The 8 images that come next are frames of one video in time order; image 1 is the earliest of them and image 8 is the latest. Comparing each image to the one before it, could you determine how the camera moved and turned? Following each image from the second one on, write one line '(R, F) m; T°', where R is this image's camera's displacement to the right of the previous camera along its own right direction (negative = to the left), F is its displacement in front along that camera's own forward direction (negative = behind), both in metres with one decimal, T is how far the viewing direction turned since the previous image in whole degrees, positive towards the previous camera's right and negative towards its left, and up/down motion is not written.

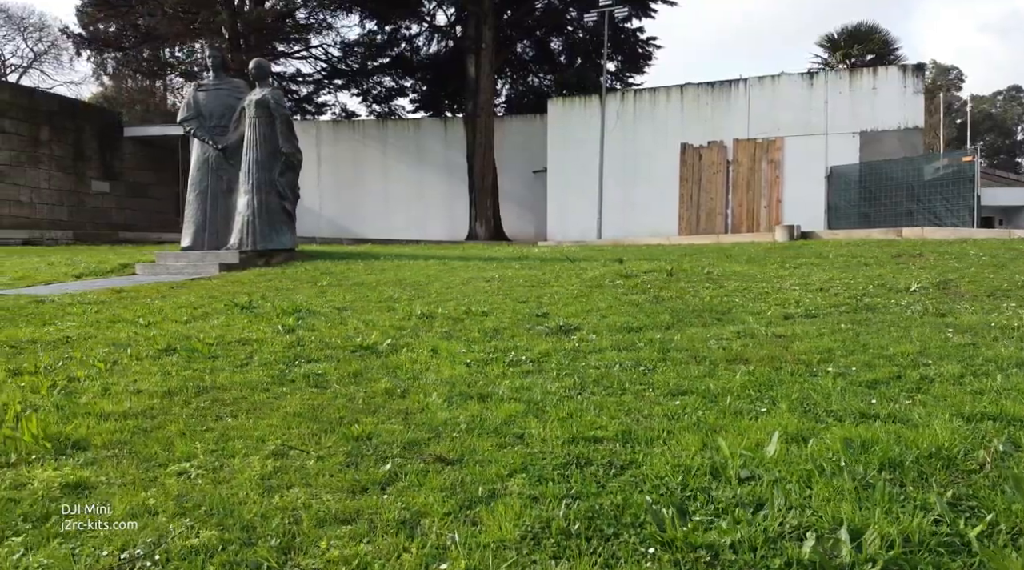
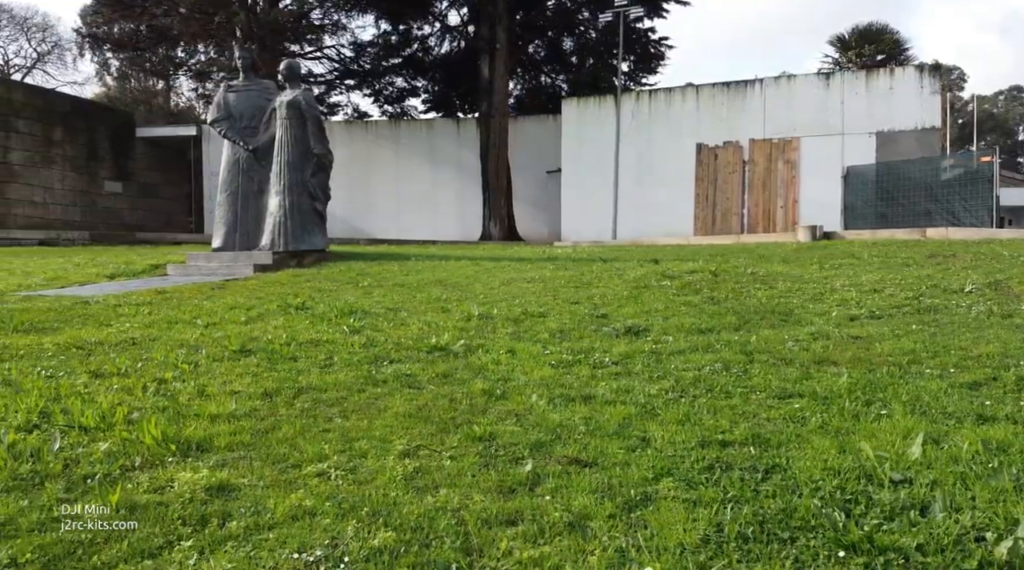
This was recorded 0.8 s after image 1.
(-0.4, 0.0) m; 0°
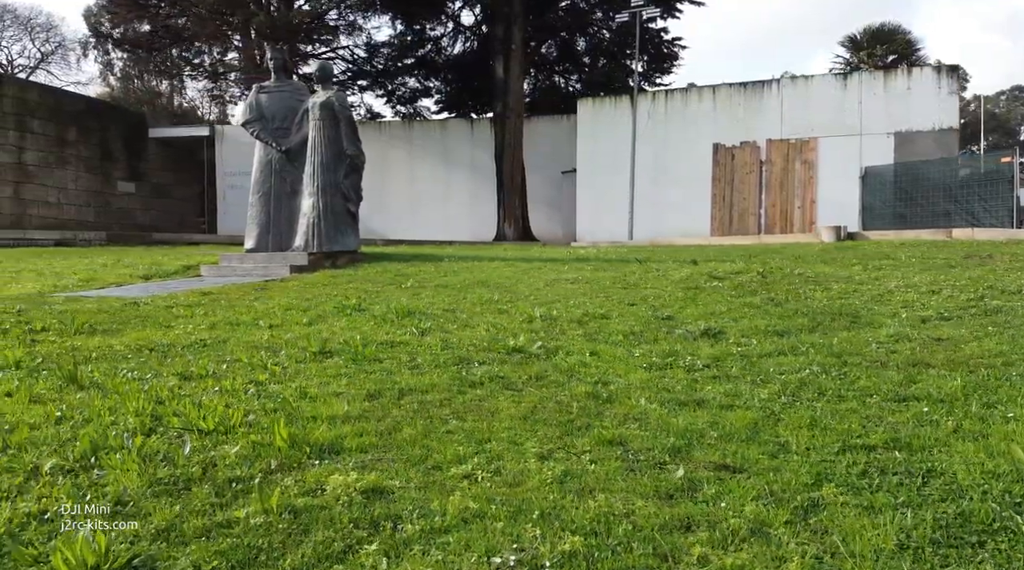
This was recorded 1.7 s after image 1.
(-0.4, 0.0) m; 0°
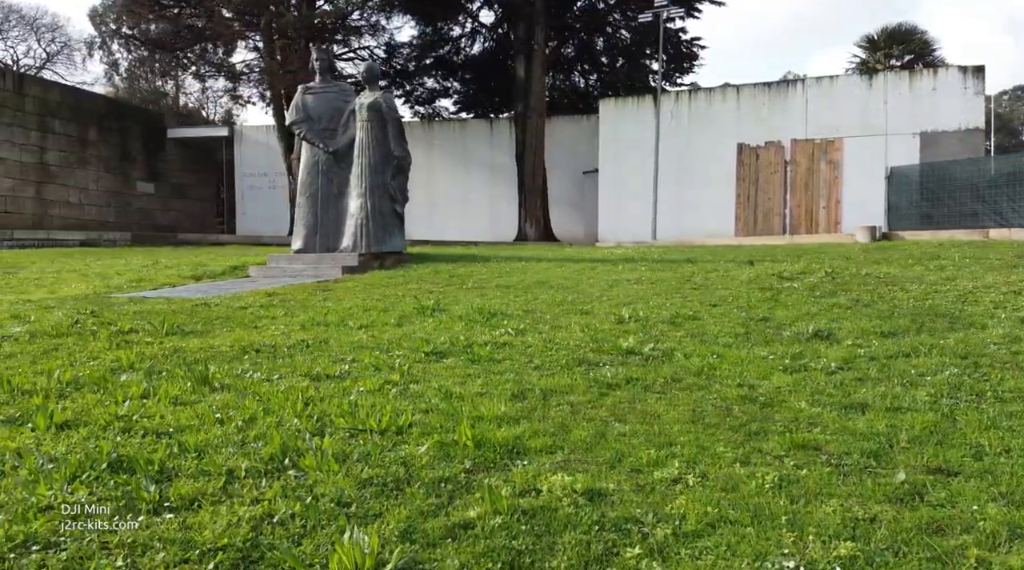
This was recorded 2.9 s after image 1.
(-0.6, 0.0) m; 0°
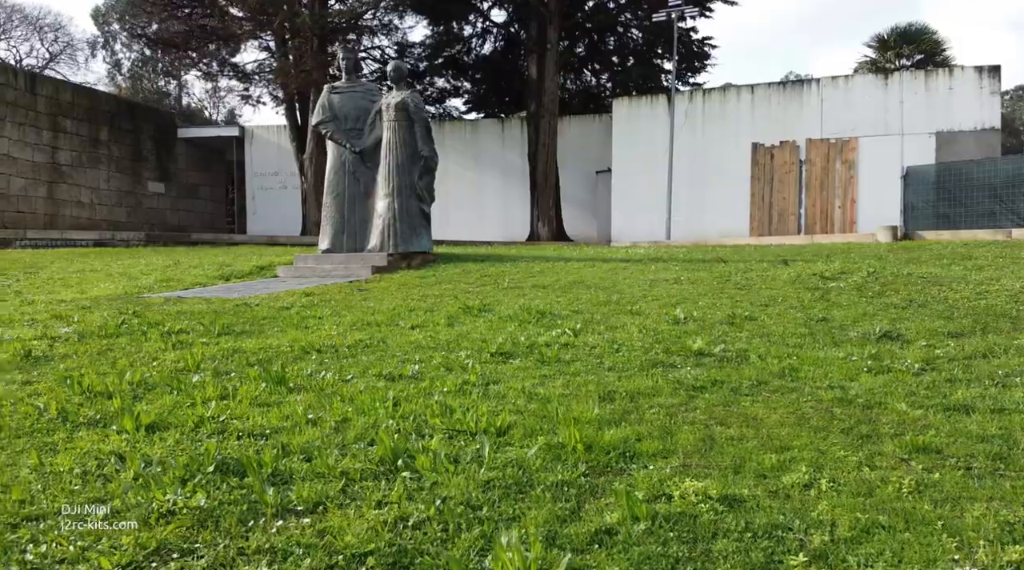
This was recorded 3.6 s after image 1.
(-0.4, +0.1) m; 0°
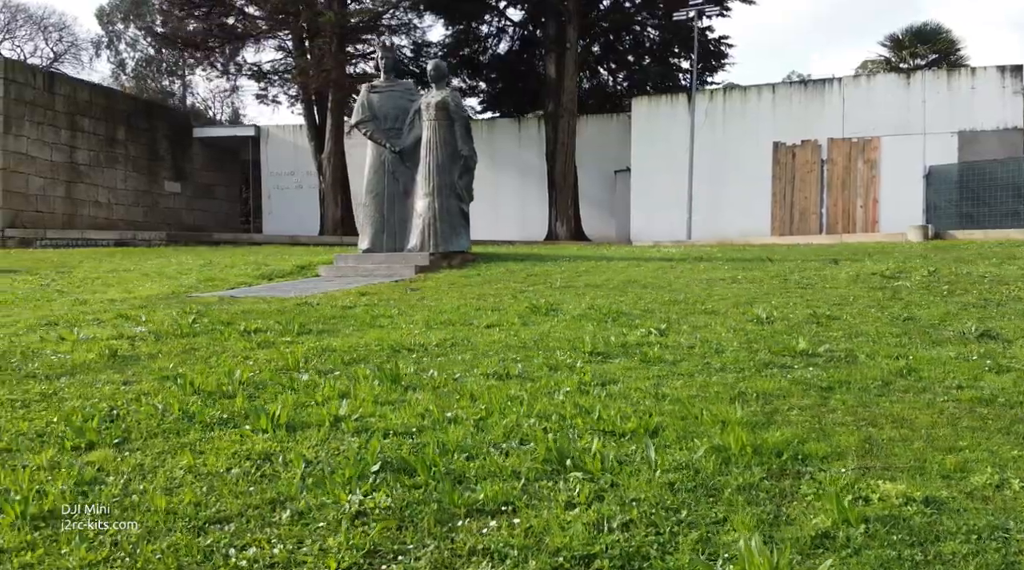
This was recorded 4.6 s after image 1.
(-0.5, 0.0) m; 0°
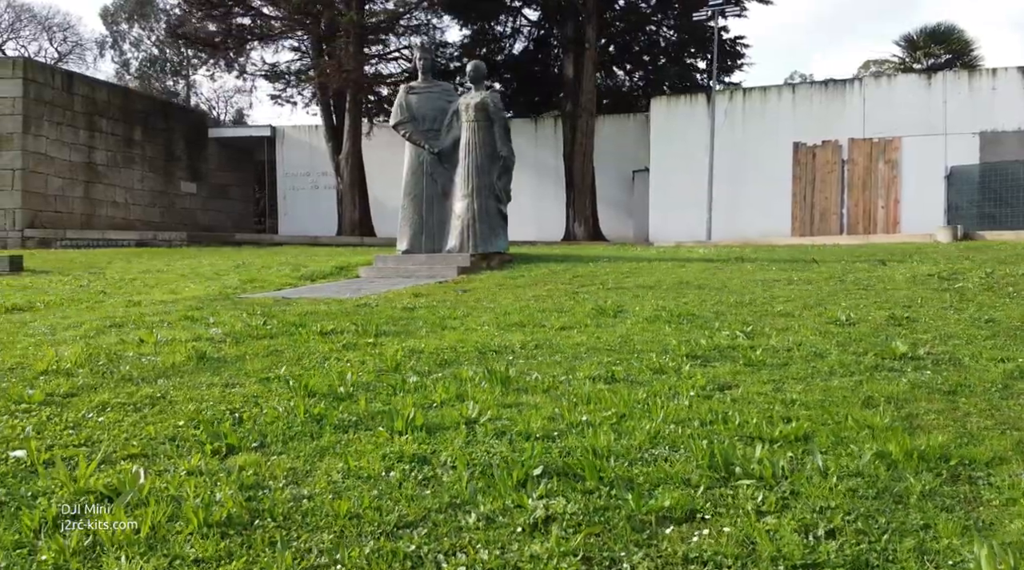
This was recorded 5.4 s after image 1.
(-0.5, 0.0) m; 0°
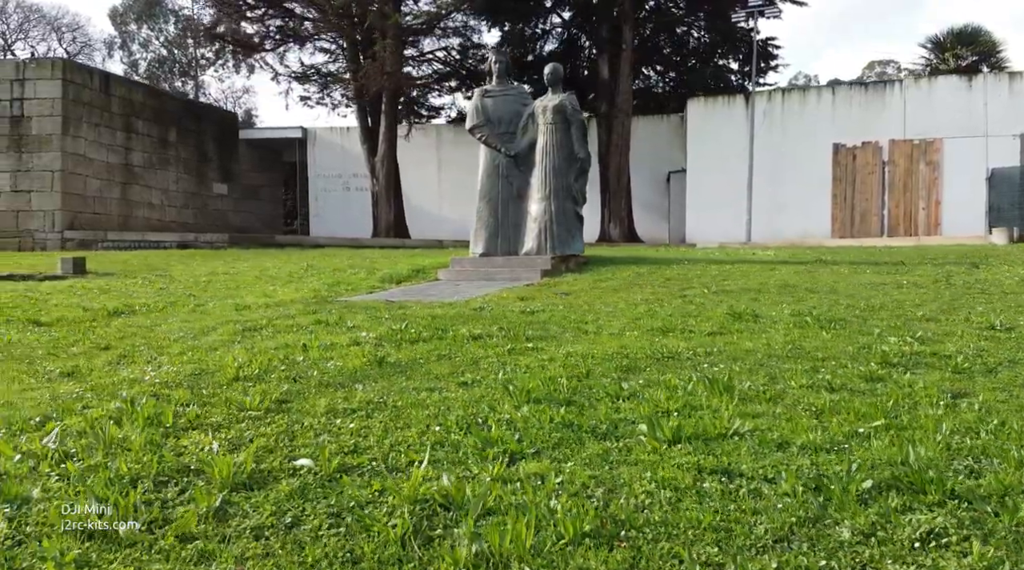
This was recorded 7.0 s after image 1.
(-1.0, 0.0) m; 0°
